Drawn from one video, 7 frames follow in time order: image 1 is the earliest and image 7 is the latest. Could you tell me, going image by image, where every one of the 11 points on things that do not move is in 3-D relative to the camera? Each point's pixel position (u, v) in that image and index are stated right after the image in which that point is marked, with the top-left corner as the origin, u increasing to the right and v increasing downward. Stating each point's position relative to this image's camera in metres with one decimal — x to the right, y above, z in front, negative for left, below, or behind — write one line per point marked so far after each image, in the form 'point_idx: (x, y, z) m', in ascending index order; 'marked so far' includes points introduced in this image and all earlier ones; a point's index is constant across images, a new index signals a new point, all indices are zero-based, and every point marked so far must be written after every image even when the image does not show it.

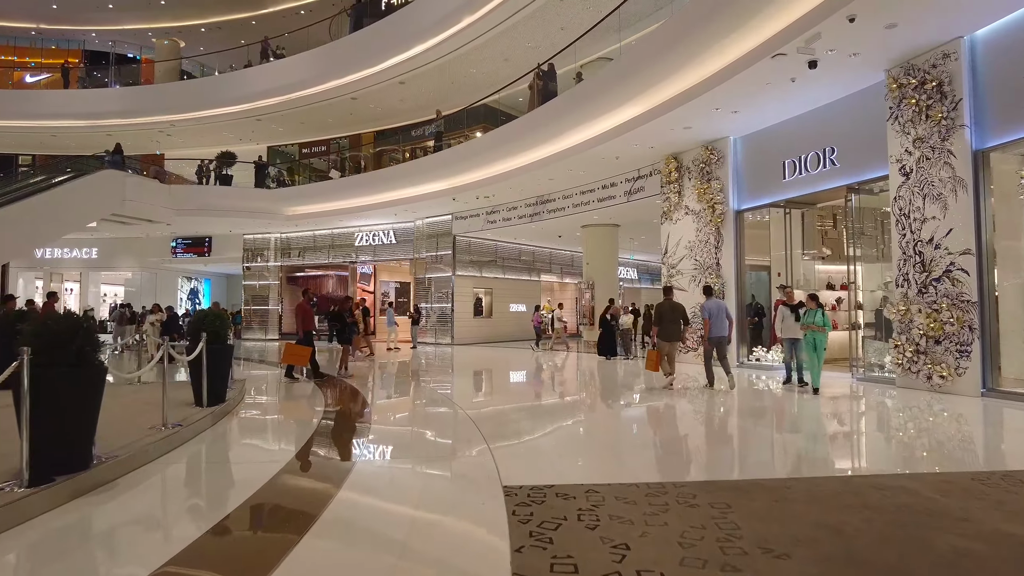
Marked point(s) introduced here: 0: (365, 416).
0: (-1.6, -1.3, +6.8) m
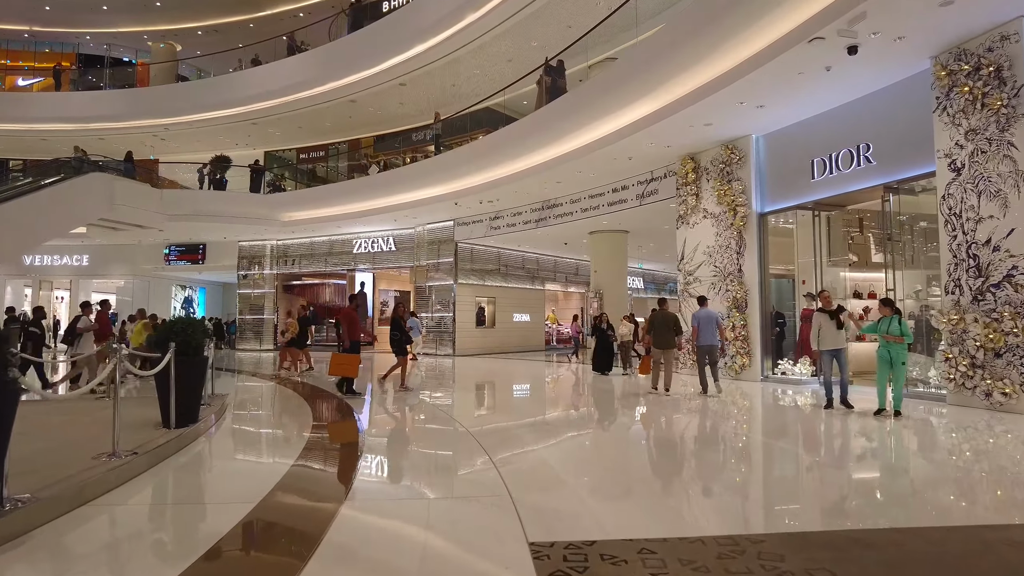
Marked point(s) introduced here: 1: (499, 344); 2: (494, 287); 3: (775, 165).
0: (-1.5, -1.3, +6.2) m
1: (-0.3, -1.4, +16.7) m
2: (-0.4, 0.0, +16.4) m
3: (+3.2, +1.5, +8.1) m
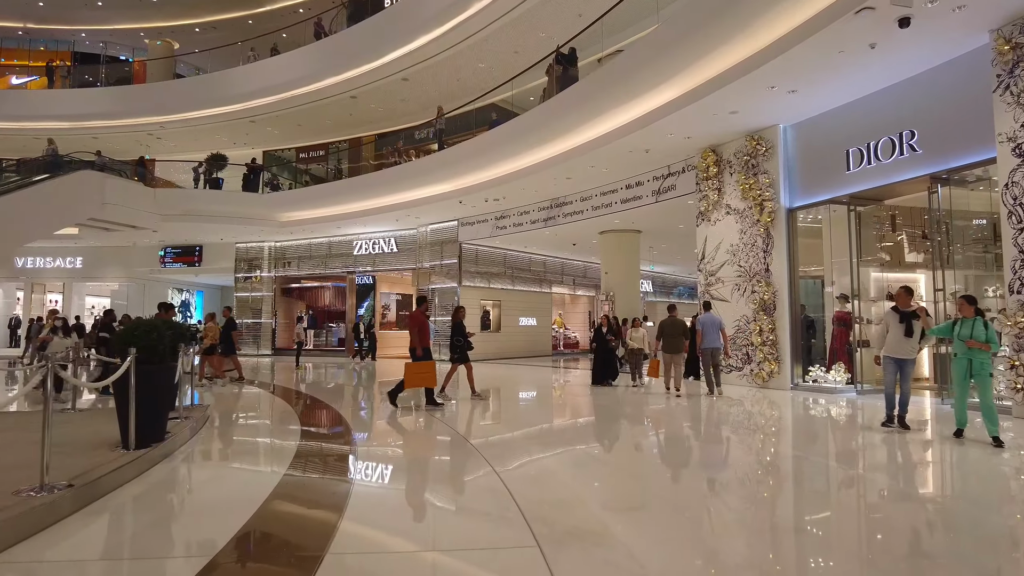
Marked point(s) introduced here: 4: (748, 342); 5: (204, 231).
0: (-1.4, -1.3, +5.6) m
1: (-0.2, -1.5, +16.1) m
2: (-0.3, -0.1, +15.9) m
3: (+3.3, +1.5, +7.5) m
4: (+2.8, -0.6, +7.8) m
5: (-7.6, +1.4, +16.2) m
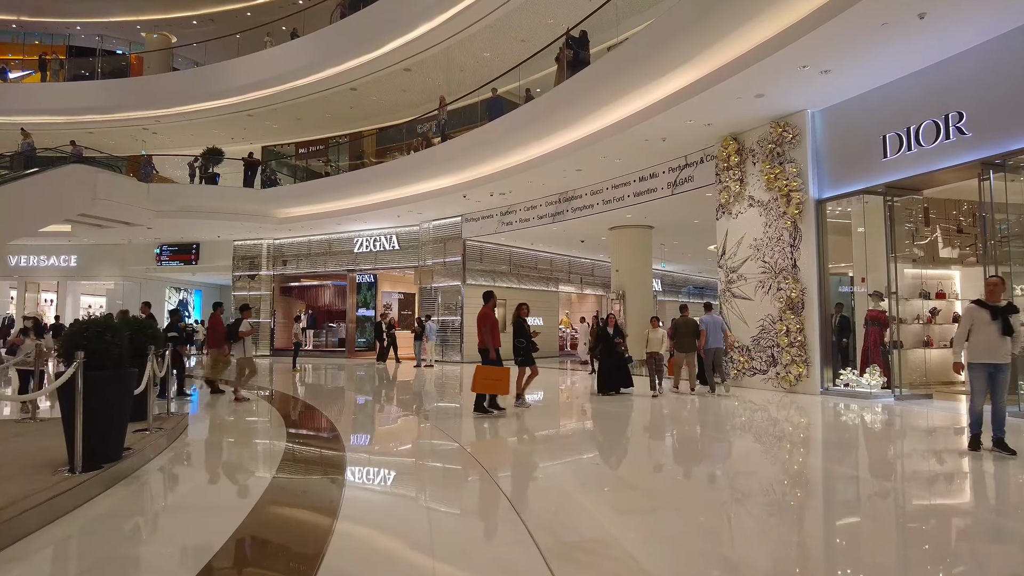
0: (-1.3, -1.3, +5.1) m
1: (0.0, -1.4, +15.6) m
2: (-0.2, 0.0, +15.4) m
3: (+3.4, +1.5, +7.0) m
4: (+2.9, -0.6, +7.3) m
5: (-7.4, +1.4, +15.7) m
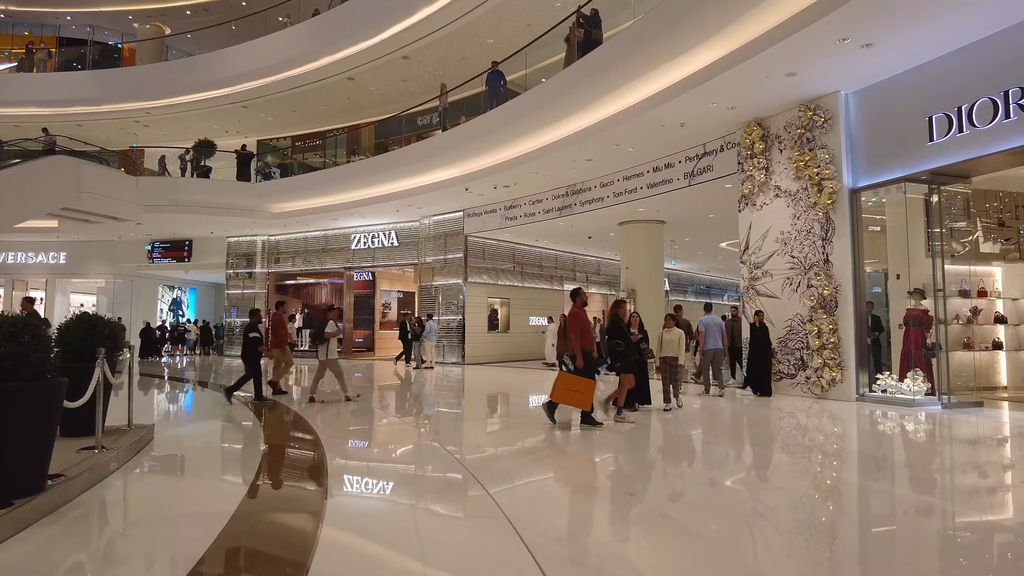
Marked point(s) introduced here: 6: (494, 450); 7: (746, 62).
0: (-1.2, -1.2, +4.6) m
1: (0.0, -1.4, +15.0) m
2: (-0.1, 0.0, +14.8) m
3: (+3.5, +1.5, +6.4) m
4: (+3.0, -0.6, +6.8) m
5: (-7.4, +1.5, +15.2) m
6: (-0.1, -1.4, +5.4) m
7: (+2.1, +2.1, +6.0) m
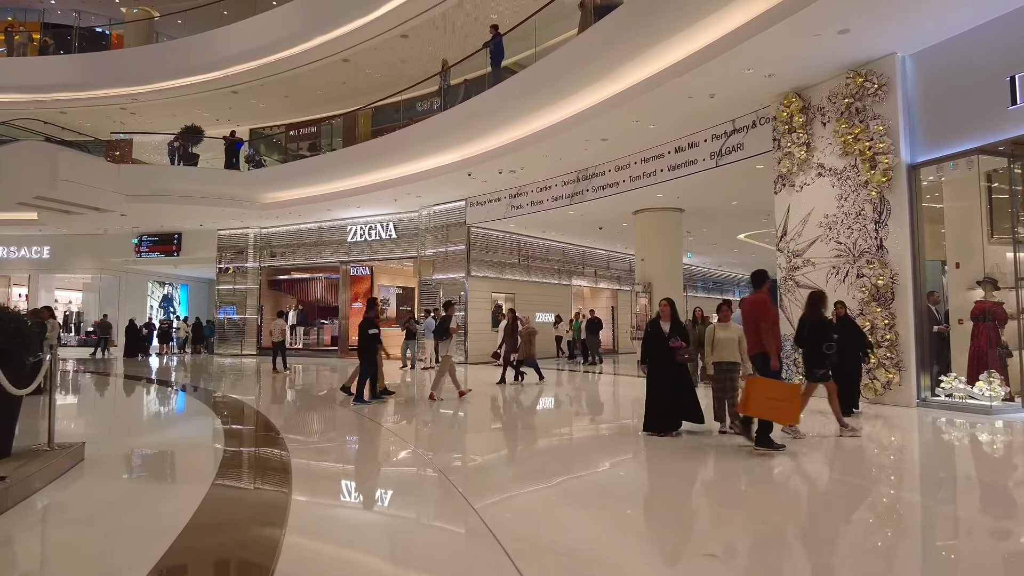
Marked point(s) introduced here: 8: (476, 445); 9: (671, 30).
0: (-1.2, -1.2, +3.8) m
1: (+0.1, -1.3, +14.2) m
2: (0.0, +0.1, +14.0) m
3: (+3.6, +1.6, +5.6) m
4: (+3.1, -0.5, +6.0) m
5: (-7.3, +1.6, +14.4) m
6: (0.0, -1.3, +4.6) m
7: (+2.2, +2.1, +5.2) m
8: (-0.3, -1.3, +5.0) m
9: (+1.5, +2.4, +6.2) m
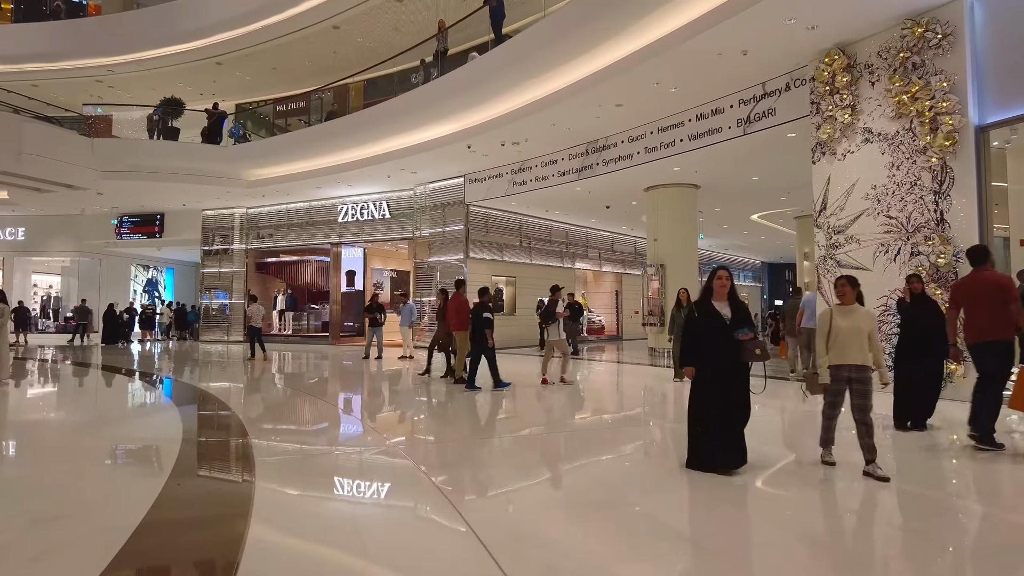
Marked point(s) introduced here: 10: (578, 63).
0: (-1.1, -1.0, +3.1) m
1: (+0.1, -0.9, +13.6) m
2: (0.0, +0.5, +13.3) m
3: (+3.7, +1.8, +4.9) m
4: (+3.1, -0.3, +5.3) m
5: (-7.2, +1.9, +13.6) m
6: (0.0, -1.2, +3.9) m
7: (+2.3, +2.3, +4.5) m
8: (-0.2, -1.2, +4.3) m
9: (+1.6, +2.6, +5.4) m
10: (+0.8, +2.5, +7.3) m
